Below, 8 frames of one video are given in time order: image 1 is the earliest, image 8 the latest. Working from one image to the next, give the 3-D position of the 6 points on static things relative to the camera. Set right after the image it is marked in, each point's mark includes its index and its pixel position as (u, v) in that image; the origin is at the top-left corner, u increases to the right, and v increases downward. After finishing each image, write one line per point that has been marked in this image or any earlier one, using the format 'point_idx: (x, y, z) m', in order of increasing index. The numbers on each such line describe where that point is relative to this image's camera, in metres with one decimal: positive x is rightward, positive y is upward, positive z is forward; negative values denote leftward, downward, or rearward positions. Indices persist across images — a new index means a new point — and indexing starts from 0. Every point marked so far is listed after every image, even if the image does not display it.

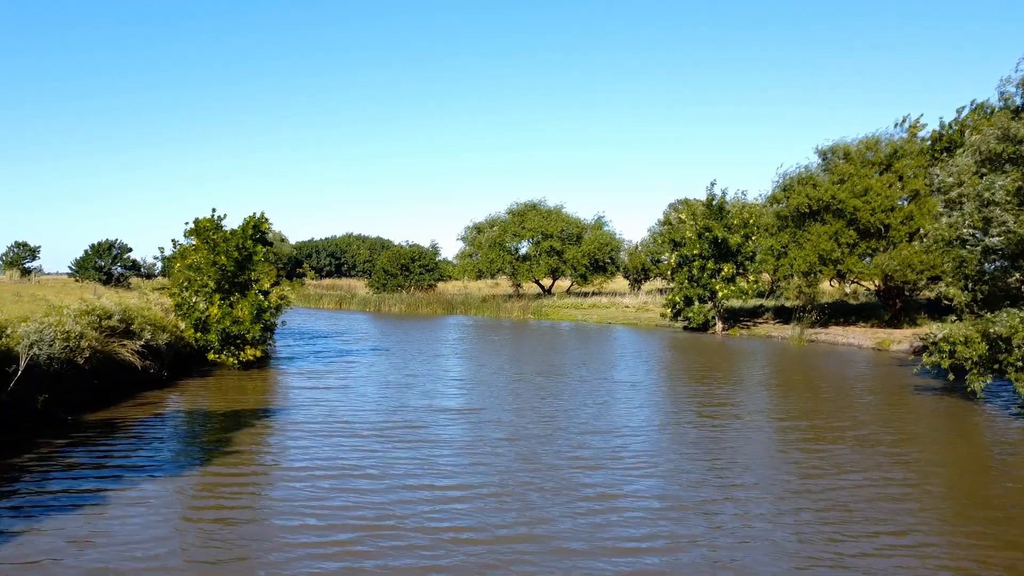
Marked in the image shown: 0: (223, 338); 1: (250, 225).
0: (-7.3, -1.3, +18.5) m
1: (-6.8, +1.7, +19.0) m
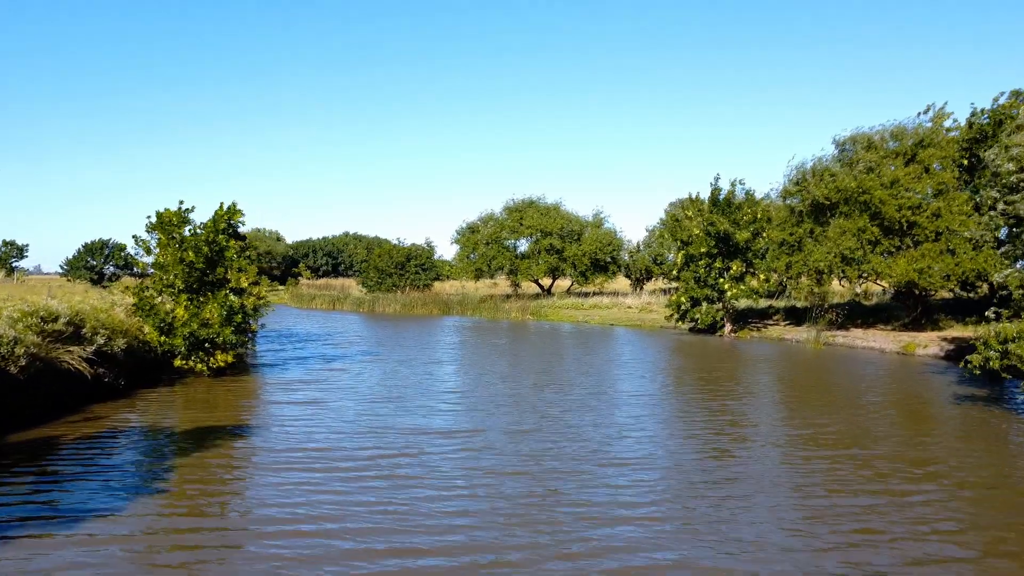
0: (-7.4, -1.3, +16.9) m
1: (-6.9, +1.7, +17.3) m
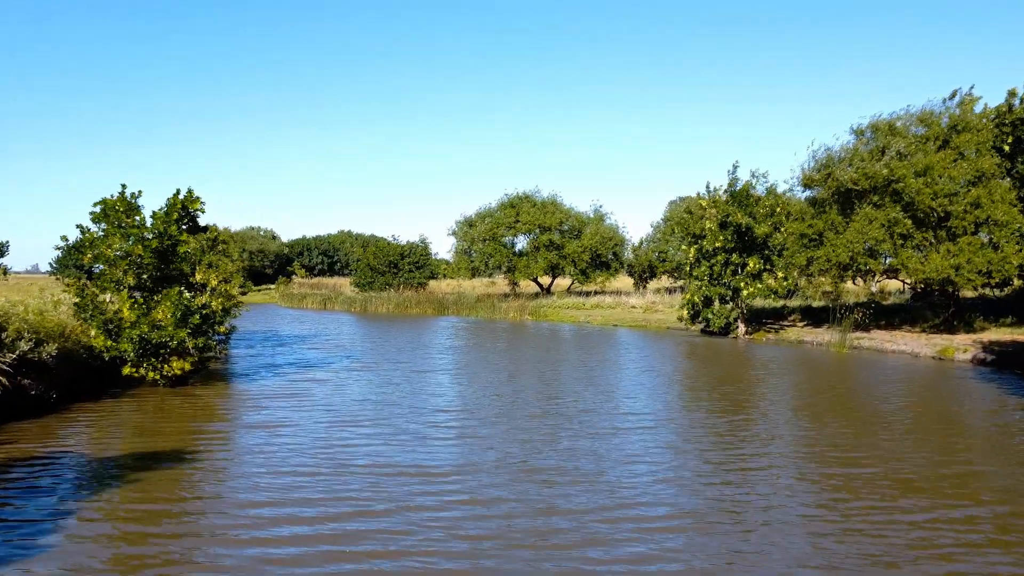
0: (-7.5, -1.2, +14.7) m
1: (-6.9, +1.7, +15.2) m
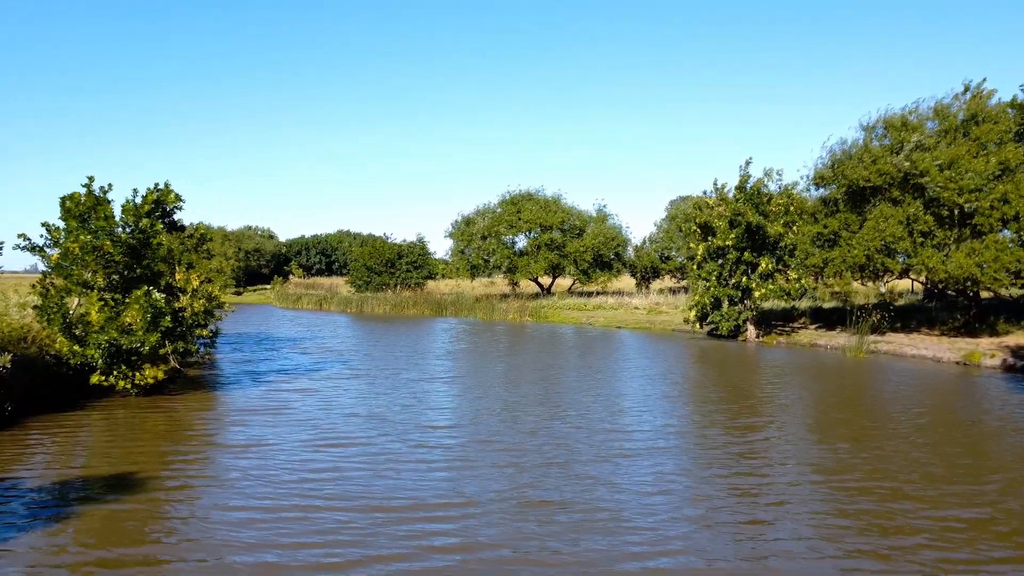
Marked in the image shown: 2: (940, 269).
0: (-7.5, -1.3, +13.6) m
1: (-6.9, +1.7, +14.0) m
2: (+11.7, +0.5, +20.0) m
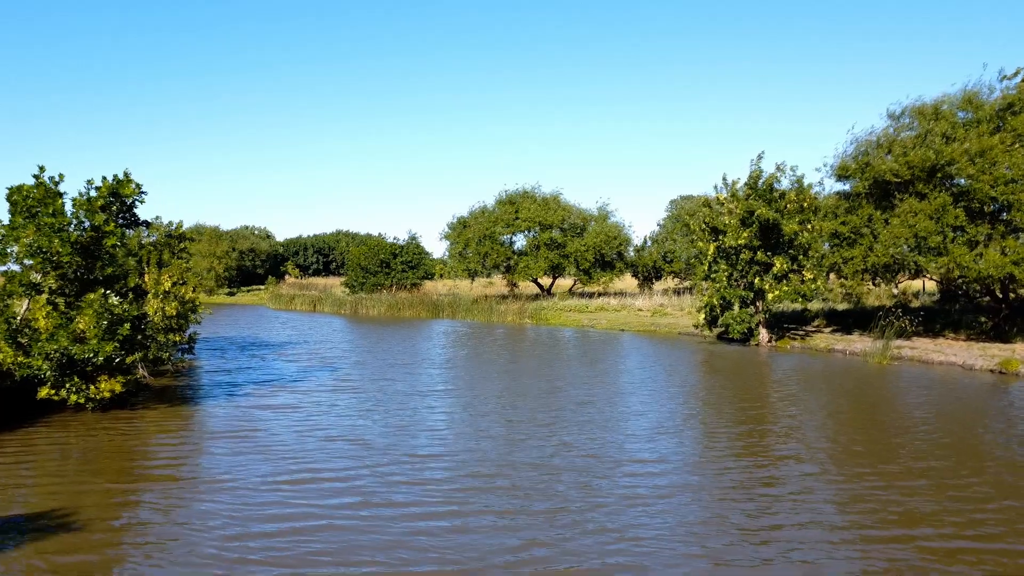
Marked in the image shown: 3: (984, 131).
0: (-7.5, -1.3, +12.1) m
1: (-6.9, +1.6, +12.6) m
2: (+11.6, +0.5, +18.6) m
3: (+12.7, +4.2, +19.9) m
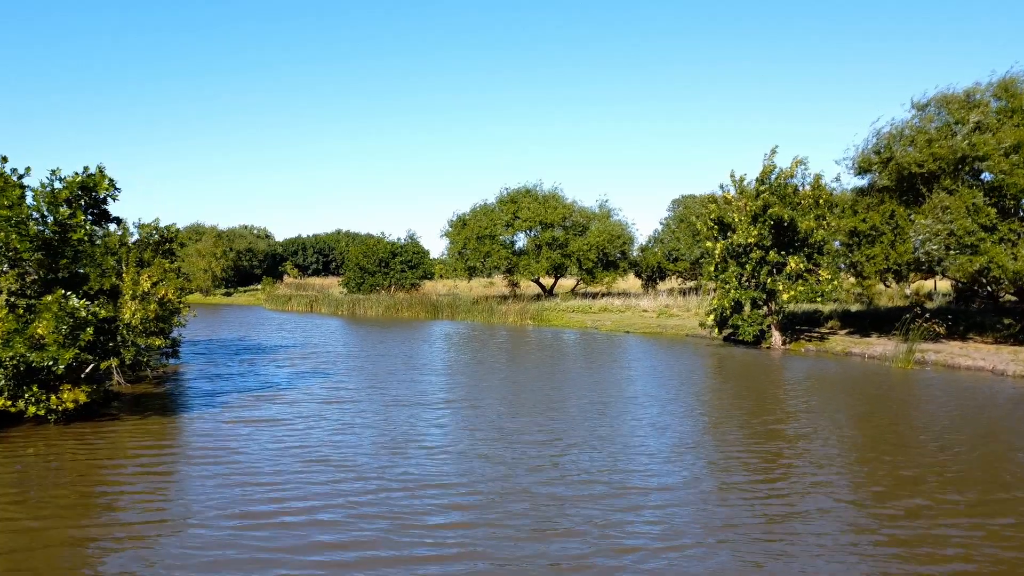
0: (-7.4, -1.3, +11.0) m
1: (-6.9, +1.6, +11.5) m
2: (+11.7, +0.4, +17.4) m
3: (+12.8, +4.2, +18.8) m
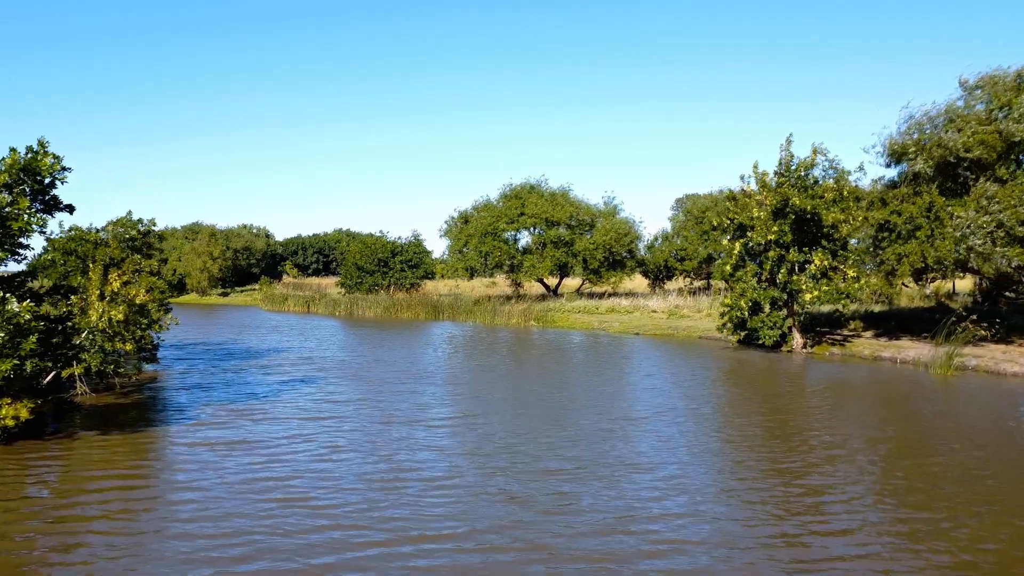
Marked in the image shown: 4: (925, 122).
0: (-7.3, -1.3, +9.5) m
1: (-6.7, +1.6, +10.0) m
2: (+11.9, +0.5, +16.0) m
3: (+12.9, +4.2, +17.3) m
4: (+11.2, +4.5, +19.9) m
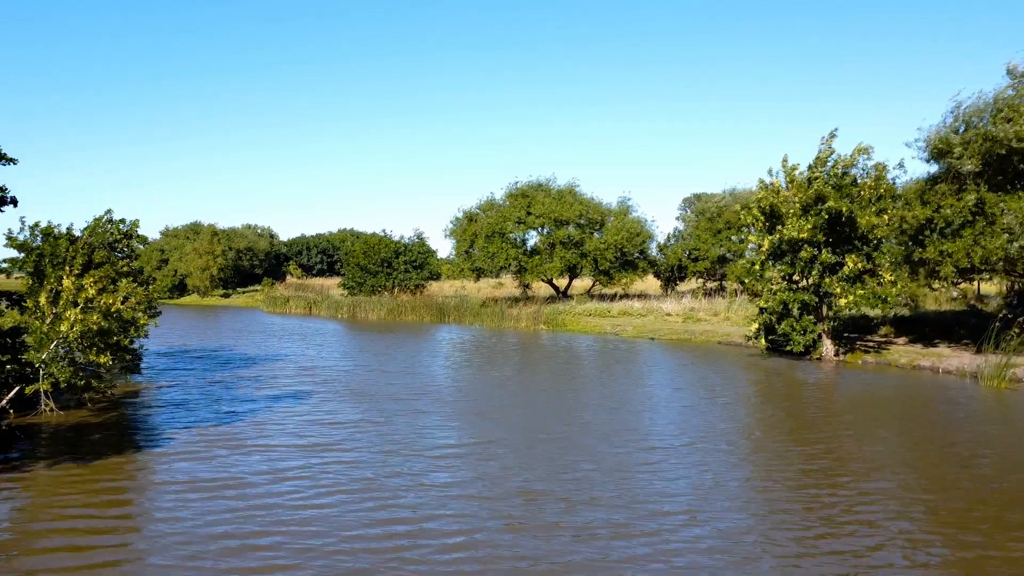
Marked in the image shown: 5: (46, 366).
0: (-7.0, -1.5, +8.2) m
1: (-6.5, +1.5, +8.7) m
2: (+12.1, +0.3, +14.5) m
3: (+13.2, +4.1, +15.8) m
4: (+11.5, +4.4, +18.4) m
5: (-6.8, -1.2, +11.1) m
